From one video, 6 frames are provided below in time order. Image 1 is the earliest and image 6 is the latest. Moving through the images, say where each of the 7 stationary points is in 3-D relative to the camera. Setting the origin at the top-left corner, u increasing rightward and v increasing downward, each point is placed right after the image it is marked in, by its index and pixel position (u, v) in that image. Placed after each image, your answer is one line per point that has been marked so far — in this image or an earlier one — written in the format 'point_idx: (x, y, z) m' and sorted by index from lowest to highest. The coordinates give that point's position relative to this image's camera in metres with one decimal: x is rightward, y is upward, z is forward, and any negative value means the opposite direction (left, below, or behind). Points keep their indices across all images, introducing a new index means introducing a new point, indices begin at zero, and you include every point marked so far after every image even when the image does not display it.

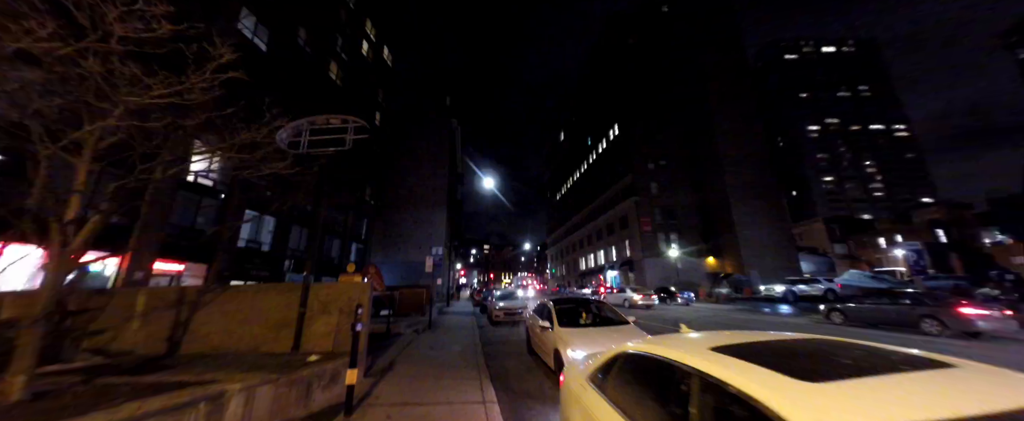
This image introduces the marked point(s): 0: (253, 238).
0: (-16.2, -1.7, +19.2) m
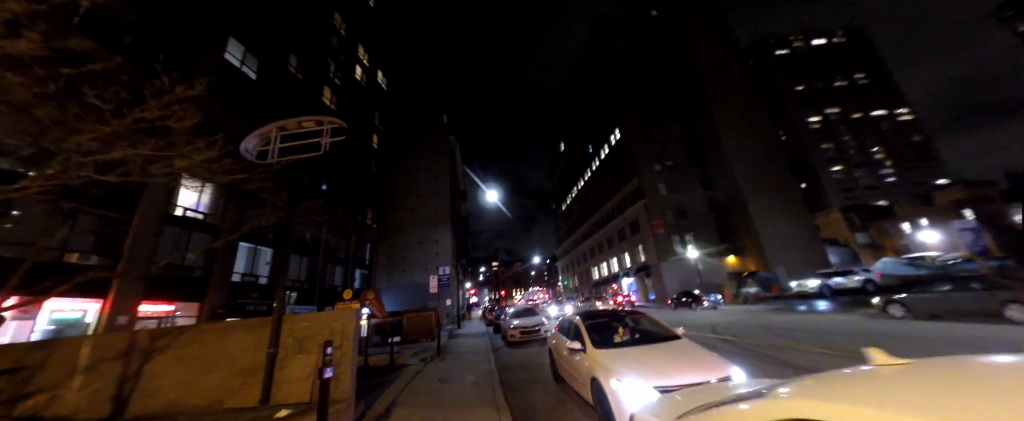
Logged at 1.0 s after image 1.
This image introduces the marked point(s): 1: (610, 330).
0: (-15.6, -3.6, +18.2) m
1: (+1.8, -2.2, +5.7) m
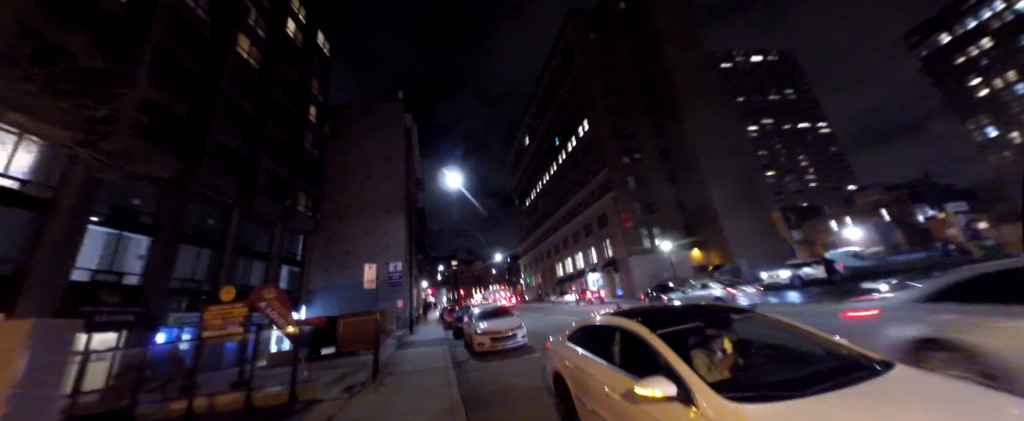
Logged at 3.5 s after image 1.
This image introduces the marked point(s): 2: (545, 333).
0: (-17.2, -2.4, +13.0) m
1: (+1.7, -1.2, +2.9) m
2: (+1.4, -5.1, +12.6) m
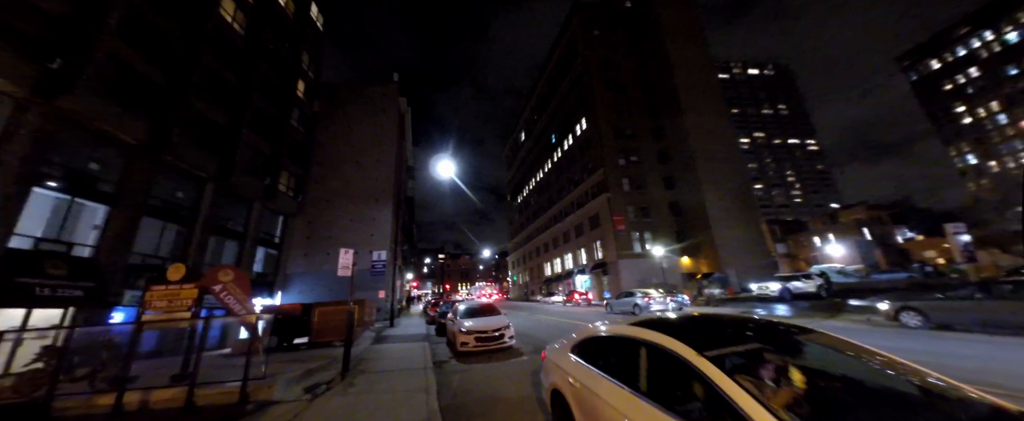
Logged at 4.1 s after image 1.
0: (-17.5, -1.0, +11.8) m
1: (+1.7, -1.1, +2.2) m
2: (+0.8, -4.8, +11.9) m
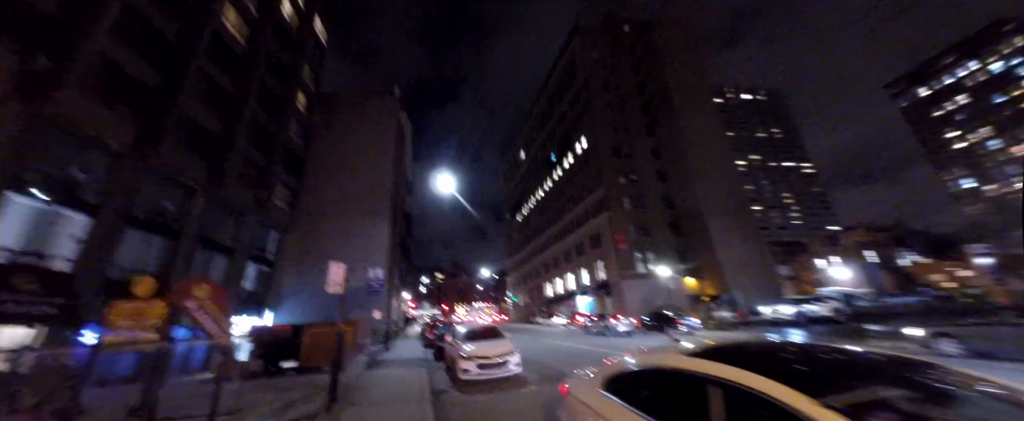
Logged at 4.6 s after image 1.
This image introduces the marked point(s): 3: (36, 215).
0: (-17.3, -1.4, +11.1) m
1: (+1.9, -1.1, +1.6) m
2: (+1.0, -5.4, +11.0) m
3: (-17.4, -0.2, +11.2) m
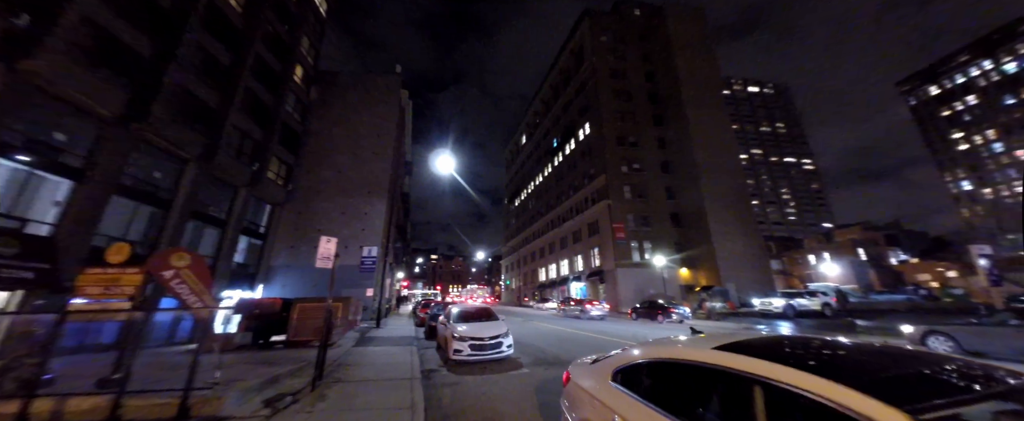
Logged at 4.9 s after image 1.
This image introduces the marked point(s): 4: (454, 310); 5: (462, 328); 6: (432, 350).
0: (-17.4, 0.0, +10.6) m
1: (+1.9, -1.0, +1.3) m
2: (+0.7, -4.8, +11.0) m
3: (-17.4, +1.2, +10.6) m
4: (-2.0, -3.4, +10.6) m
5: (-1.3, -3.3, +8.6) m
6: (-2.9, -5.1, +11.1) m
